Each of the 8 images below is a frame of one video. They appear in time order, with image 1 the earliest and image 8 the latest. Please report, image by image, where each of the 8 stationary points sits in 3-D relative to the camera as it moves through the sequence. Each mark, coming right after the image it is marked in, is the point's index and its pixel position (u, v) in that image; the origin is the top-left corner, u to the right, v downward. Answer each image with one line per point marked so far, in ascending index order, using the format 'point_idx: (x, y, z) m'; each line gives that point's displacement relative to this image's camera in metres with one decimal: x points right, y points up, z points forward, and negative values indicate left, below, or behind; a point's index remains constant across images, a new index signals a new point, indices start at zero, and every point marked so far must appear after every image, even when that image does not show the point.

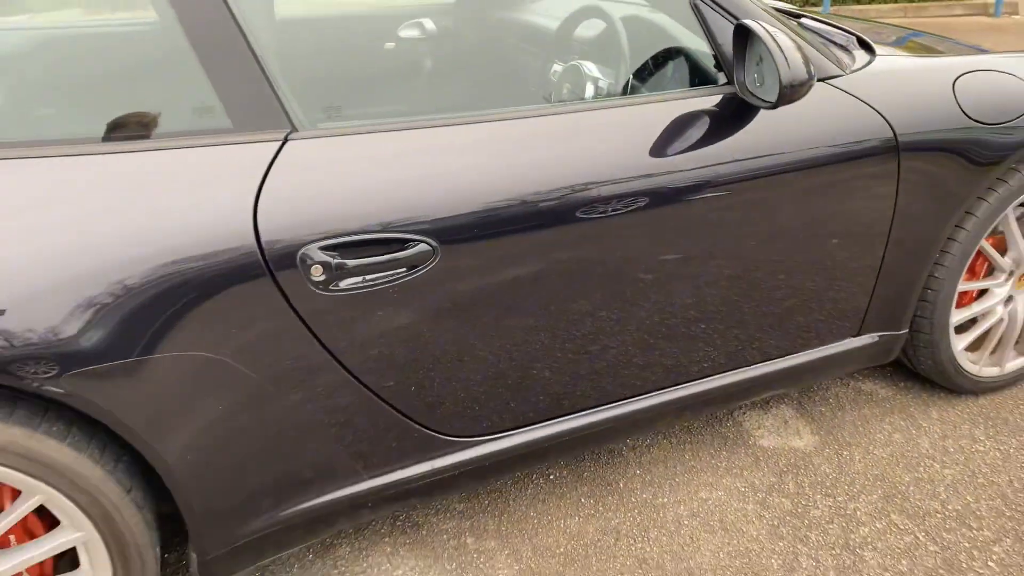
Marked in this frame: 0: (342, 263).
0: (-0.3, 0.0, +1.4) m
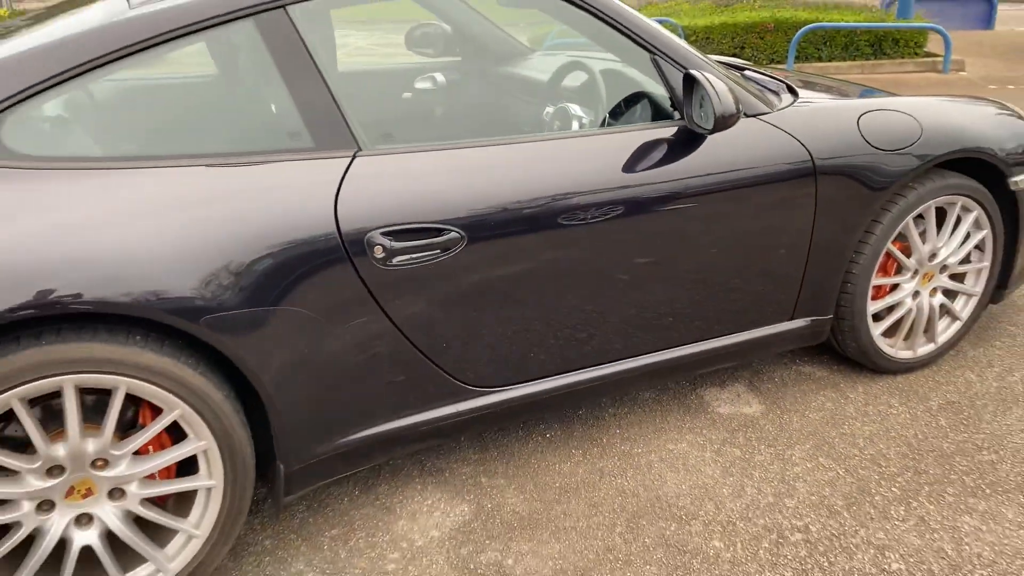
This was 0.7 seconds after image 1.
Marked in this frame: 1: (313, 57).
0: (-0.2, +0.1, +1.8) m
1: (-0.4, +0.5, +1.9) m
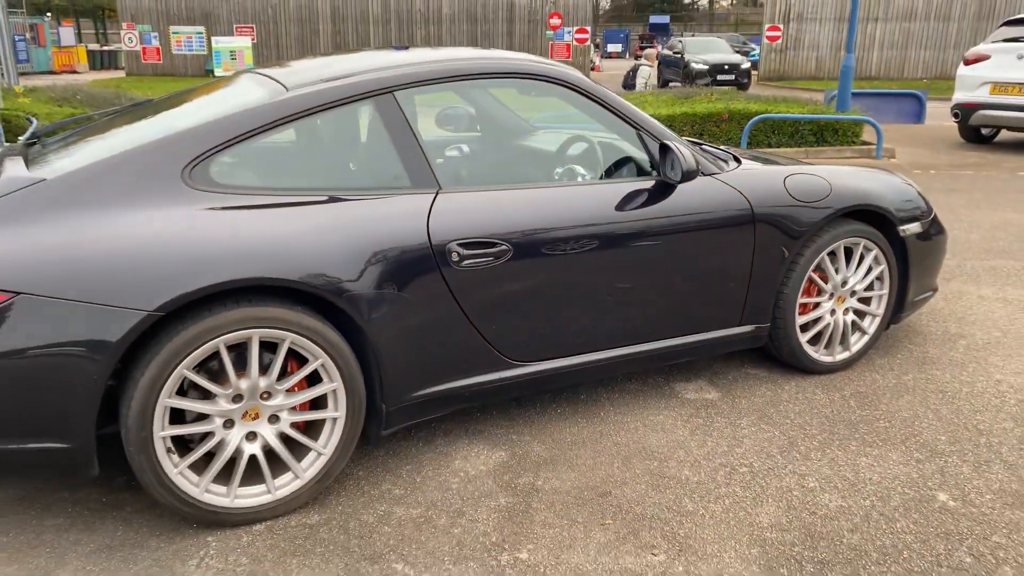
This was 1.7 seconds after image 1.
0: (-0.1, +0.1, +2.6) m
1: (-0.3, +0.5, +2.8) m
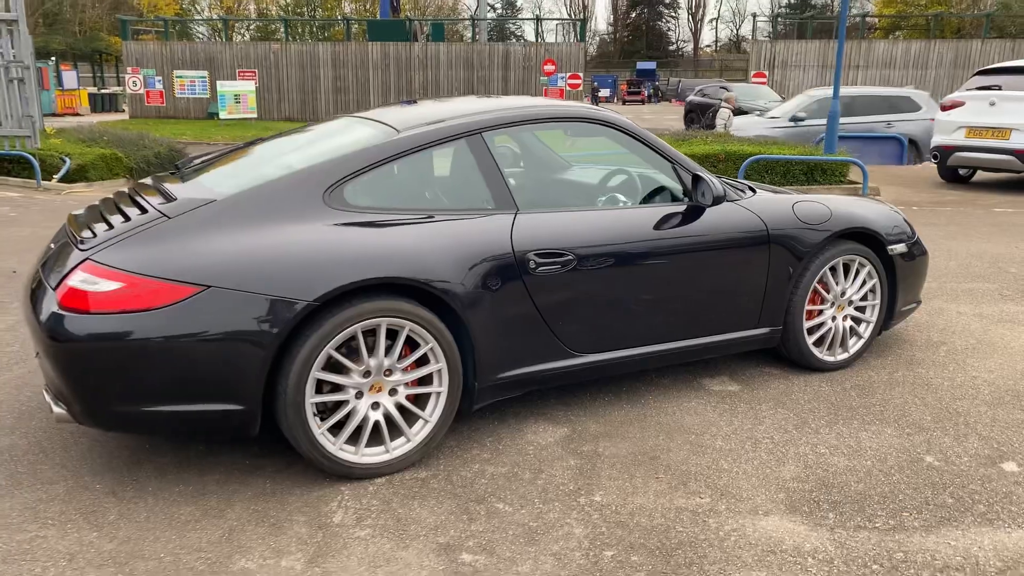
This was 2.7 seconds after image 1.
0: (+0.1, +0.1, +3.3) m
1: (-0.1, +0.5, +3.4) m
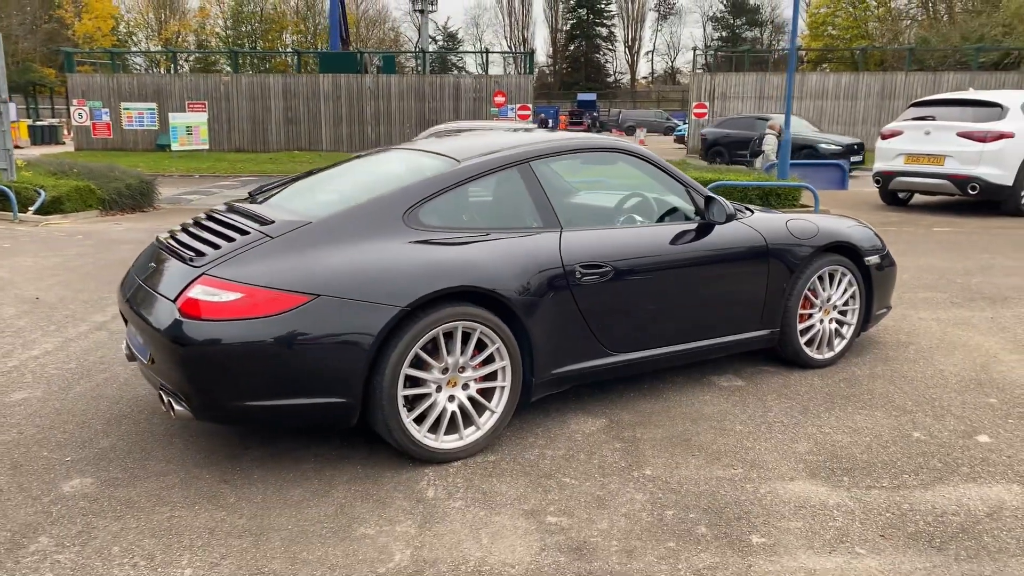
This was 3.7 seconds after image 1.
0: (+0.3, +0.1, +3.8) m
1: (+0.1, +0.5, +3.9) m
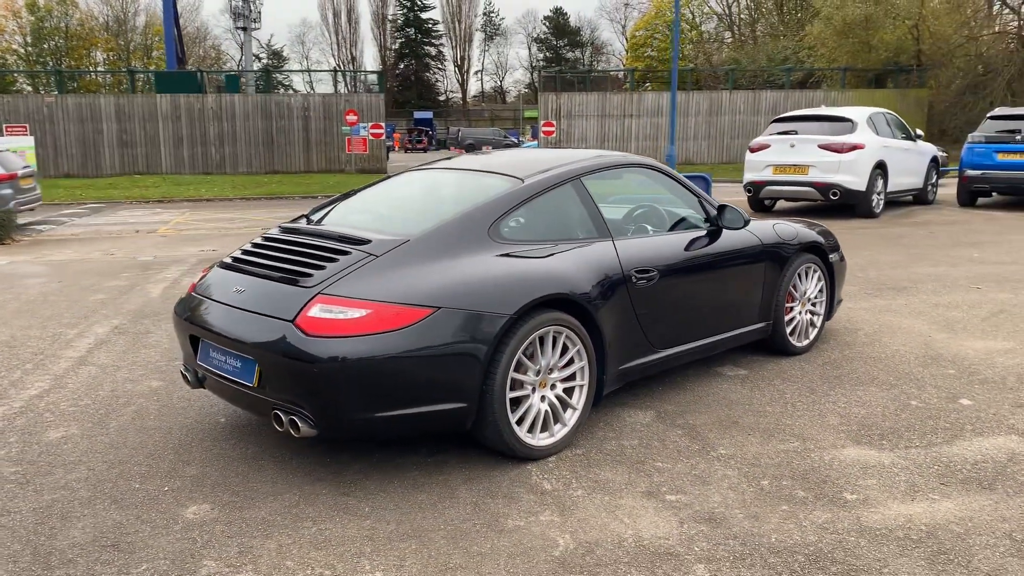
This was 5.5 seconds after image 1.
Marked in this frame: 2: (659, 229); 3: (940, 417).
0: (+0.6, 0.0, +4.1) m
1: (+0.4, +0.4, +4.2) m
2: (+0.8, +0.3, +4.6) m
3: (+2.1, -0.6, +4.2) m
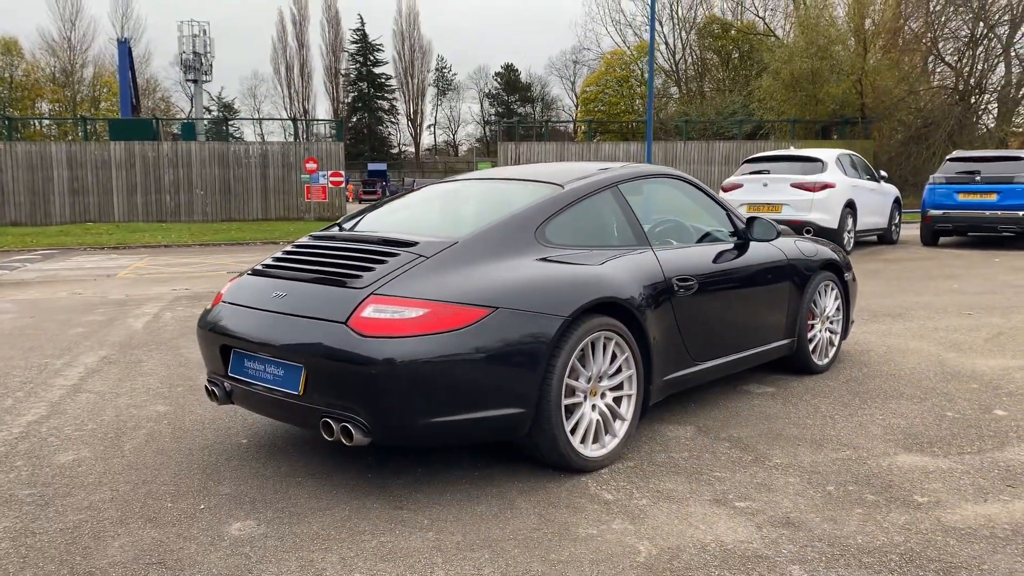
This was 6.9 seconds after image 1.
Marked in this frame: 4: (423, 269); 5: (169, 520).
0: (+0.8, 0.0, +4.0) m
1: (+0.5, +0.4, +4.2) m
2: (+0.9, +0.2, +4.5) m
3: (+2.3, -0.7, +4.2) m
4: (-0.3, +0.1, +3.3) m
5: (-1.2, -0.8, +3.0) m
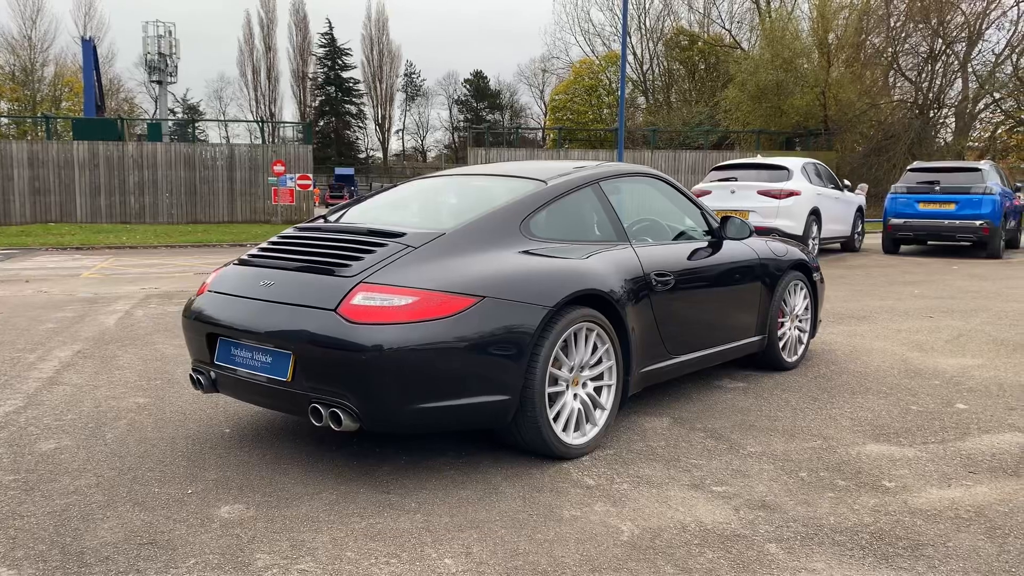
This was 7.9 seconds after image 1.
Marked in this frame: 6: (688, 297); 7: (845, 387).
0: (+0.7, 0.0, +4.2) m
1: (+0.4, +0.4, +4.3) m
2: (+0.8, +0.3, +4.6) m
3: (+2.2, -0.7, +4.3) m
4: (-0.4, +0.1, +3.3) m
5: (-1.3, -0.8, +3.1) m
6: (+0.9, -0.1, +4.5) m
7: (+1.9, -0.6, +5.0) m
